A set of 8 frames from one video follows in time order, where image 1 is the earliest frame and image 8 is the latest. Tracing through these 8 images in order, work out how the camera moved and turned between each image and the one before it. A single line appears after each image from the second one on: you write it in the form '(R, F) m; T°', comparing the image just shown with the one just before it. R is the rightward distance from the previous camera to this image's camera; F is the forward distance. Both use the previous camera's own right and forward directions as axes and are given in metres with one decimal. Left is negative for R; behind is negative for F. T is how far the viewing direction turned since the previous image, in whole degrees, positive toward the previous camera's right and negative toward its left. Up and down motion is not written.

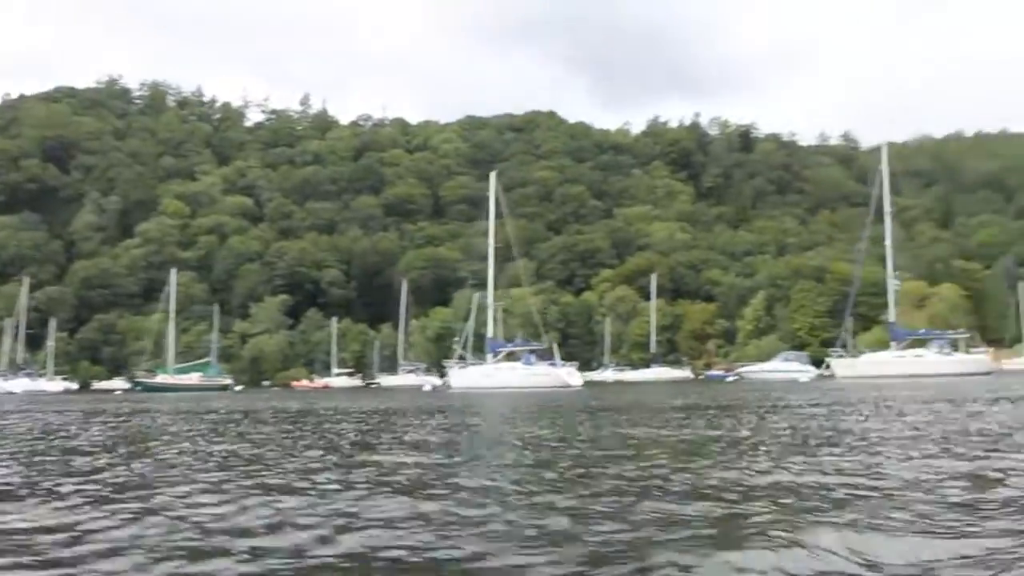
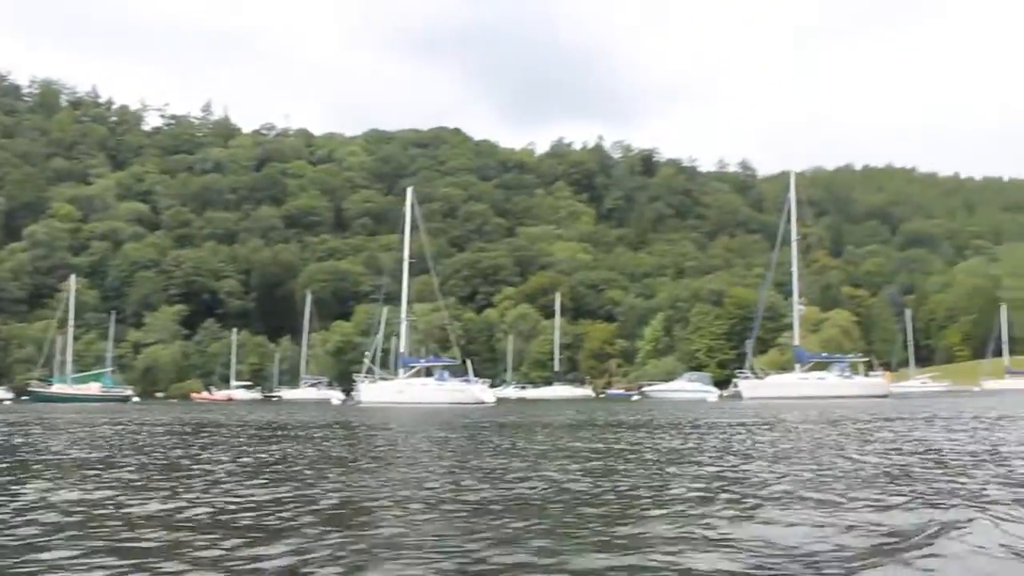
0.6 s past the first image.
(-0.4, 0.0) m; +6°
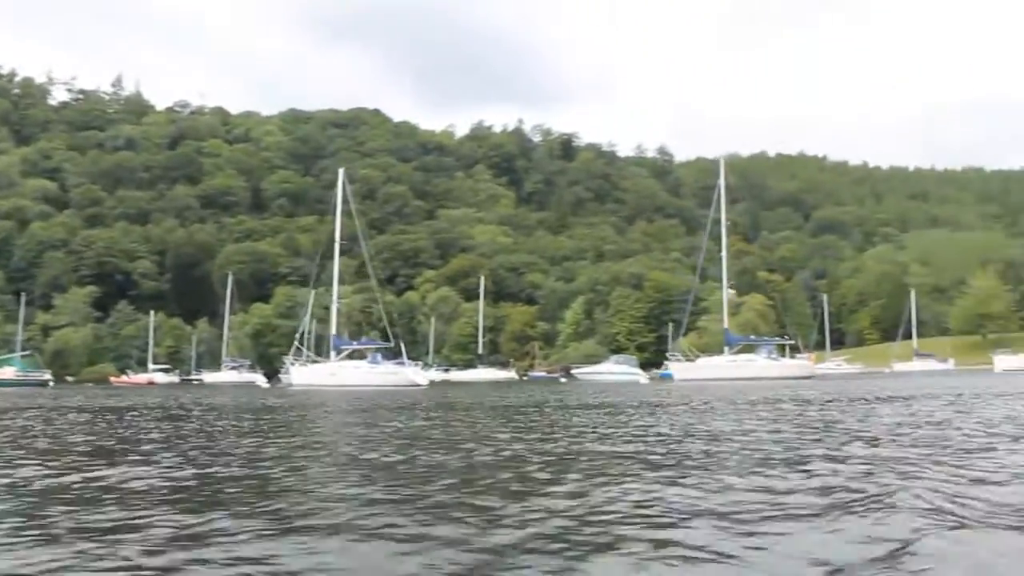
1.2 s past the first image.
(-0.6, +0.1) m; +5°
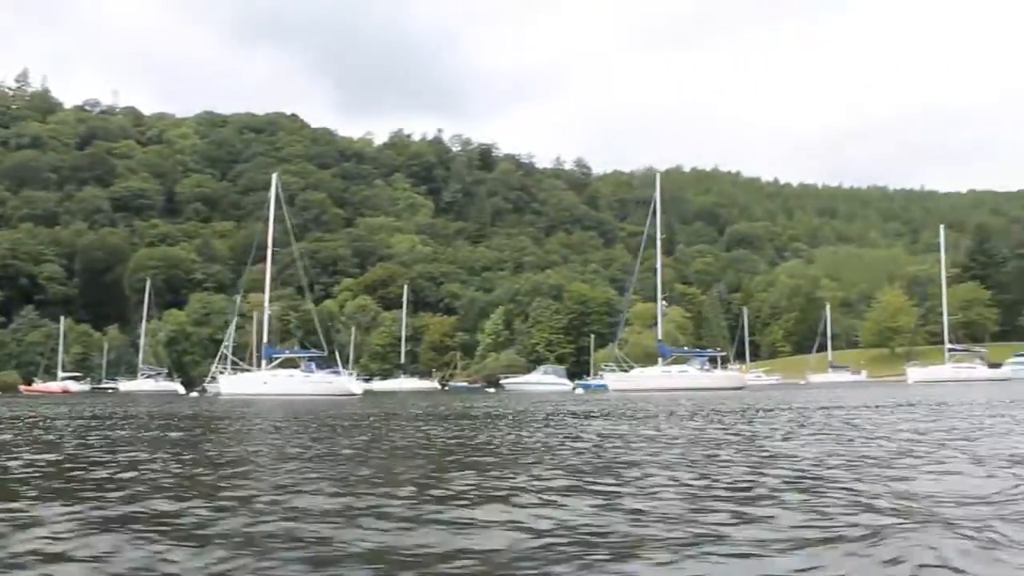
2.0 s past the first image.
(-0.8, +0.2) m; +5°
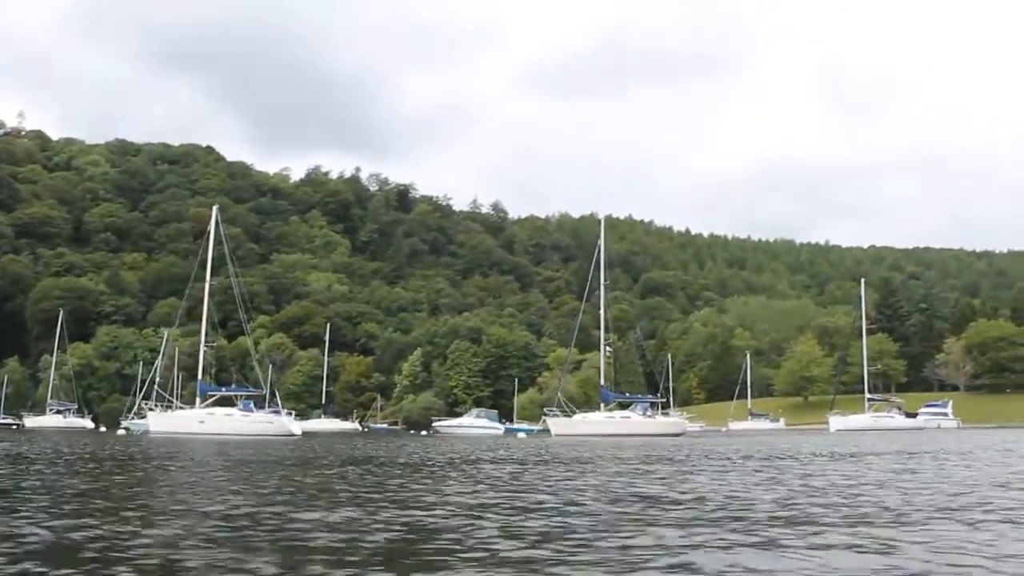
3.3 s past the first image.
(-1.3, +0.7) m; +5°
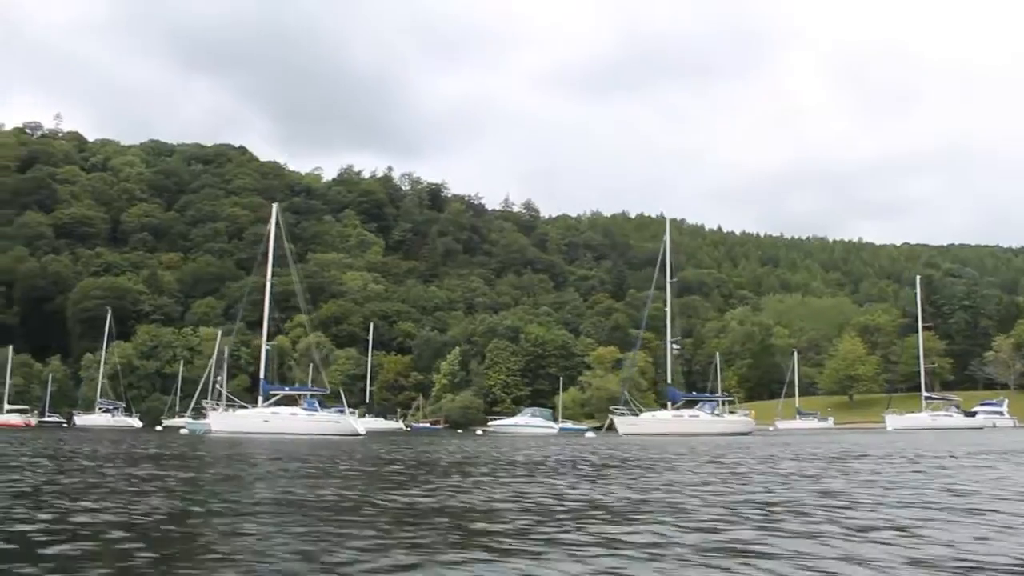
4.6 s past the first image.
(-1.4, +0.9) m; -1°
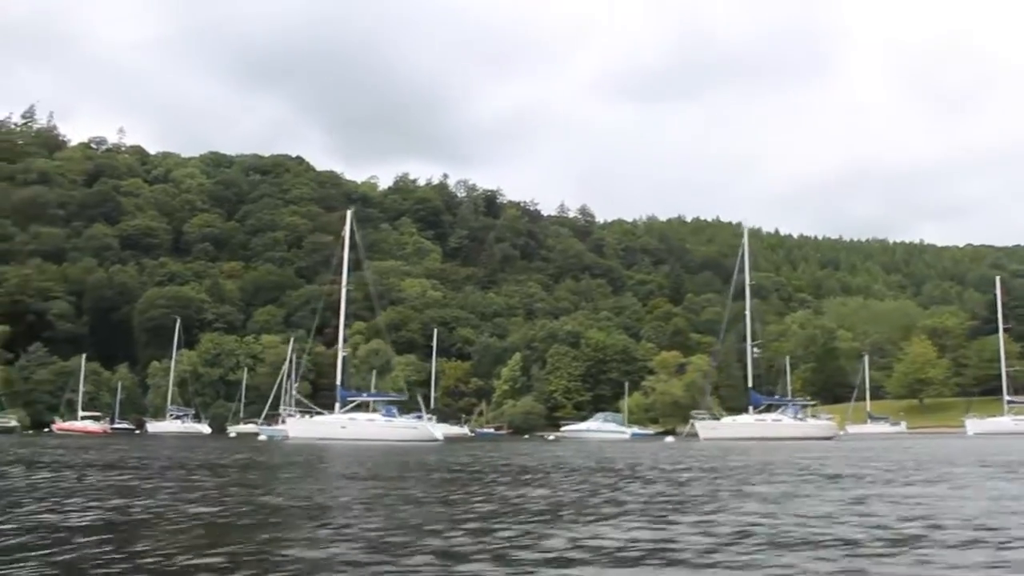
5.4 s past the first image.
(-0.8, +0.6) m; -3°
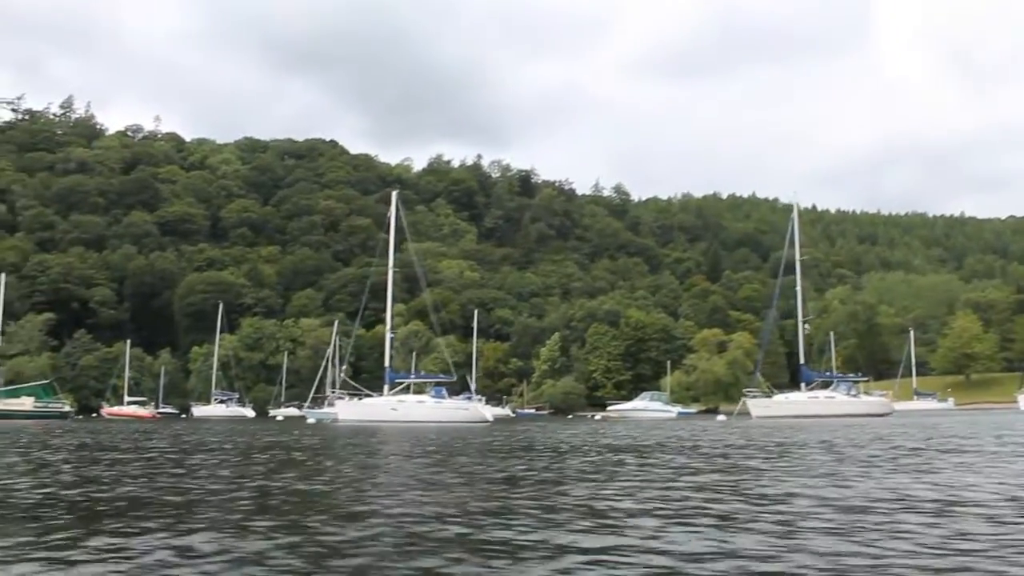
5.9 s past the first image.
(-0.5, +0.4) m; -2°
